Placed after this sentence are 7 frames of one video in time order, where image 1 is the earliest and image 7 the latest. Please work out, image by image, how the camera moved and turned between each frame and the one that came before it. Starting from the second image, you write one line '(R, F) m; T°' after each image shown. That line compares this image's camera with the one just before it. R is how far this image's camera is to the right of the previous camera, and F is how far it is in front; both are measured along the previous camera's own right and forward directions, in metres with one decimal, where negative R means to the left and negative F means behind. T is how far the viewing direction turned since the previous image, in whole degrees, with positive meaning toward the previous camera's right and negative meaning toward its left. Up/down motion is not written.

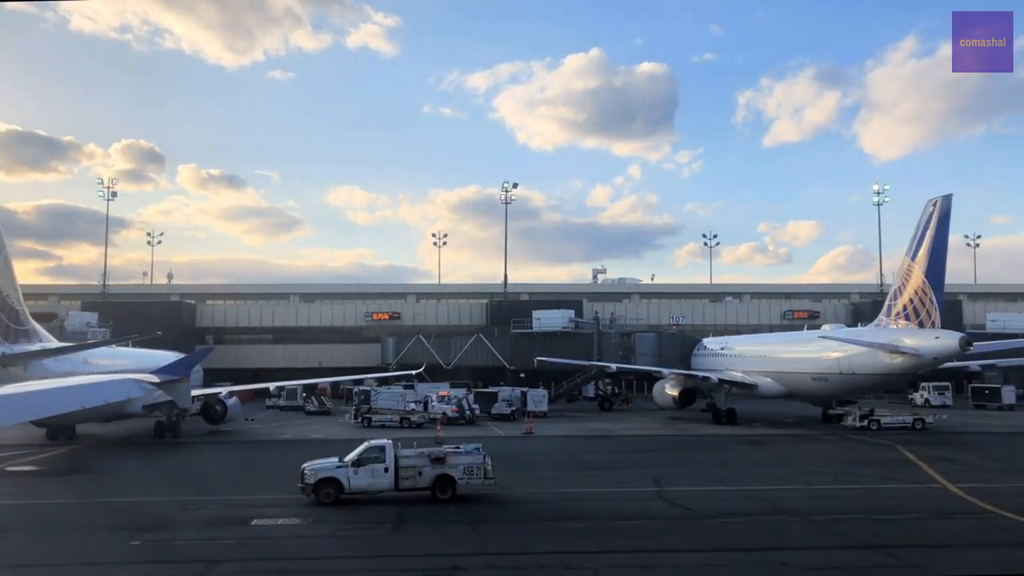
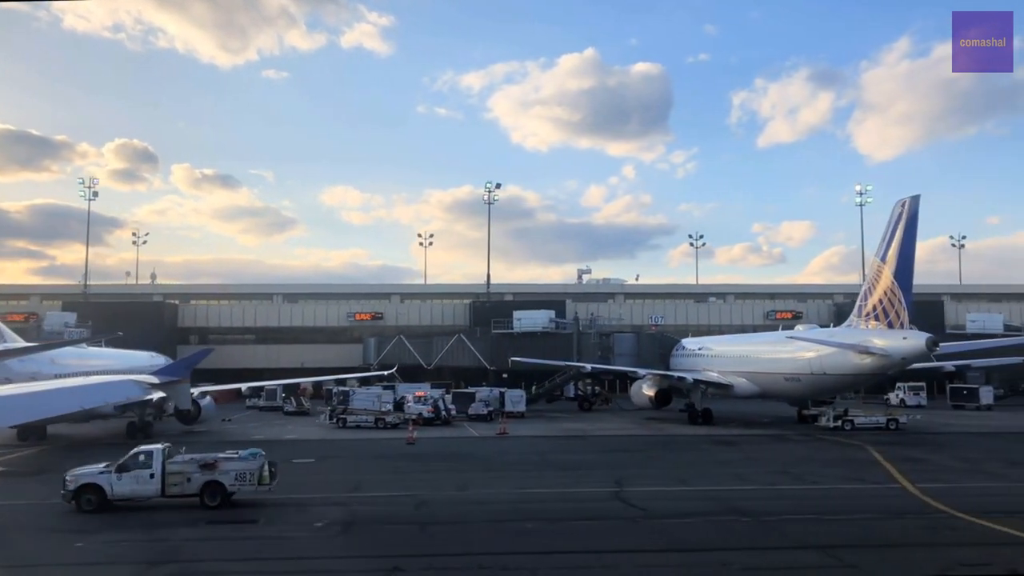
(+0.7, 0.0) m; 0°
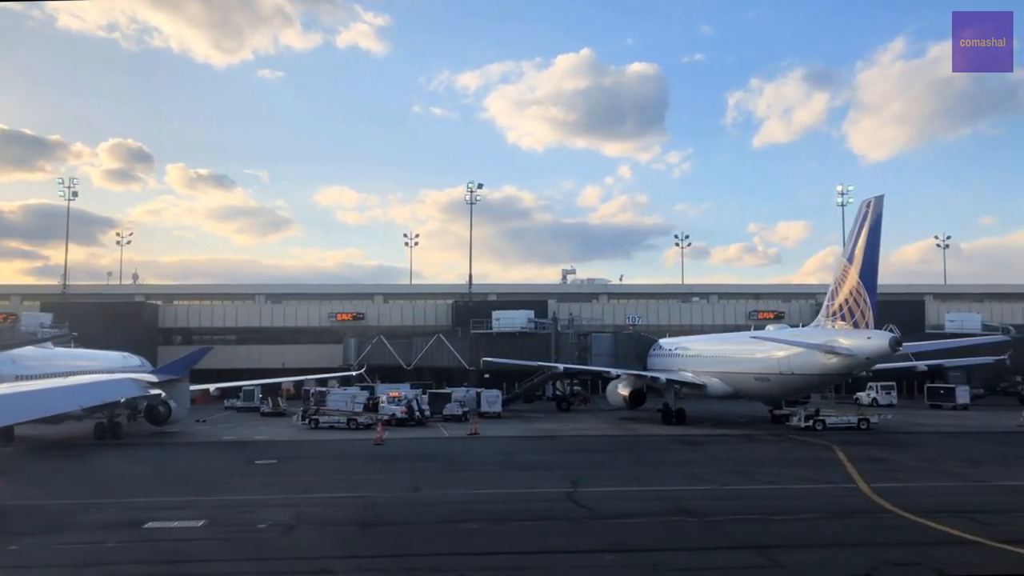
(+0.9, 0.0) m; 0°
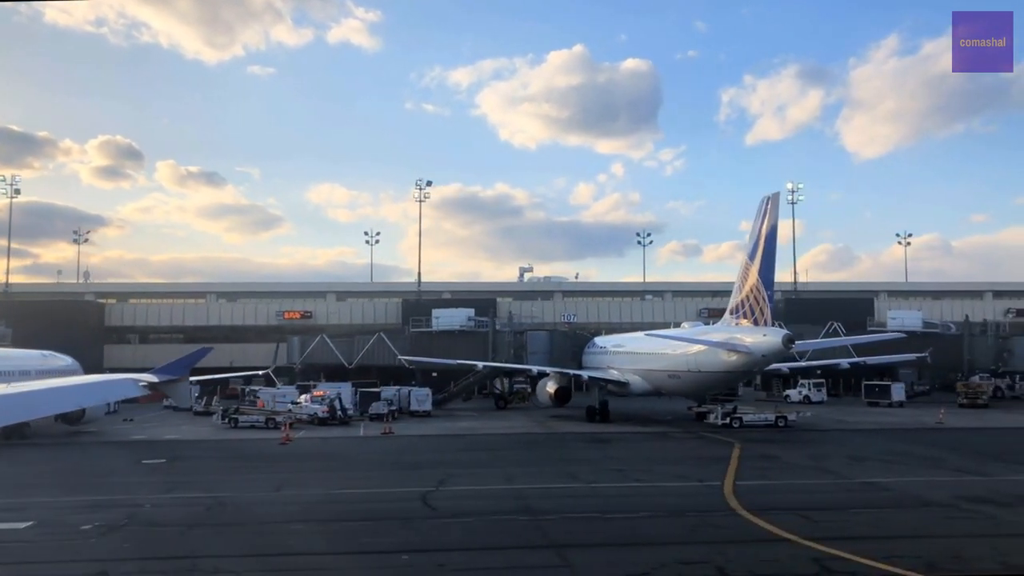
(+2.6, +0.1) m; +1°
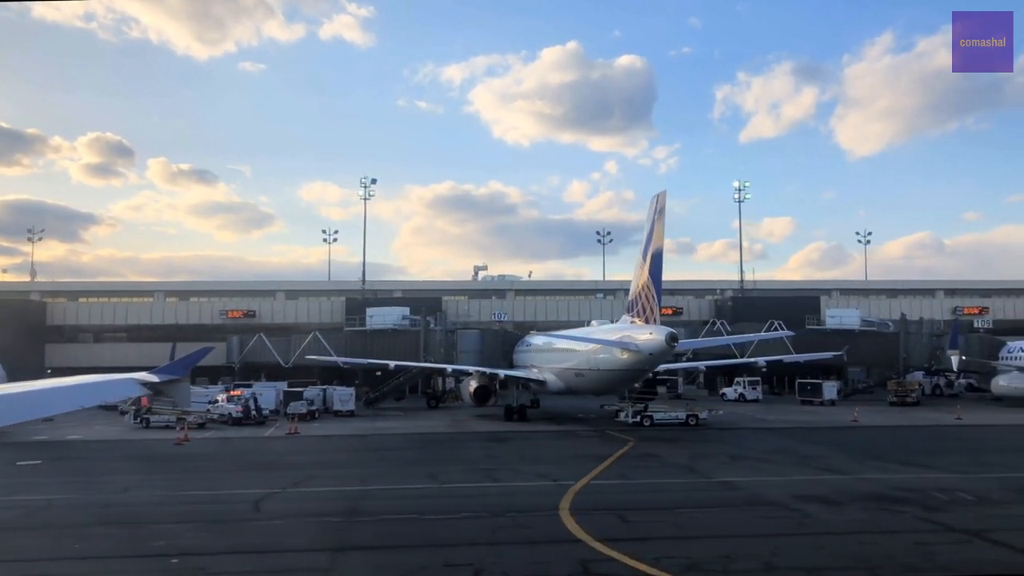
(+2.9, +0.1) m; +1°
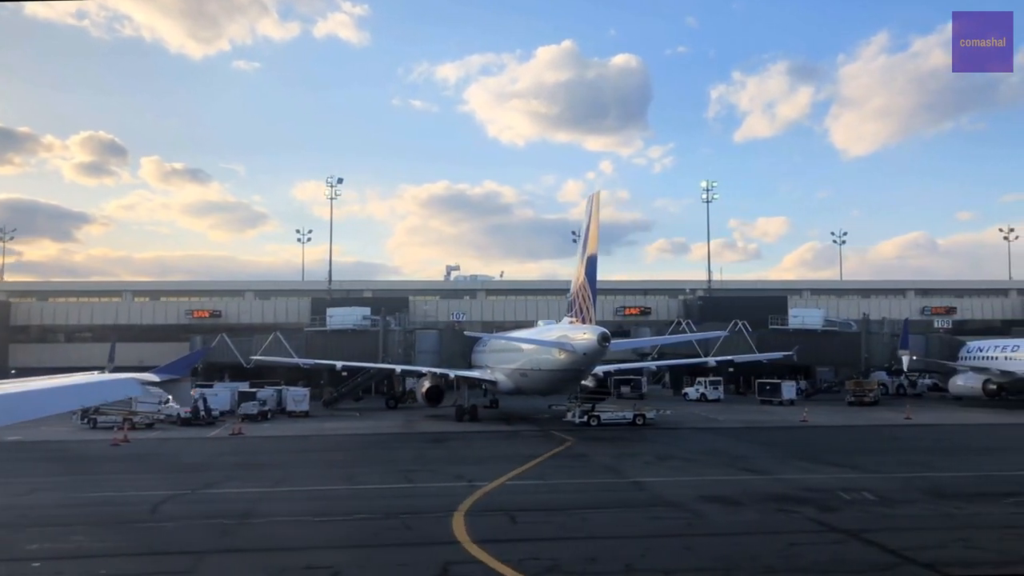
(+1.7, 0.0) m; +1°
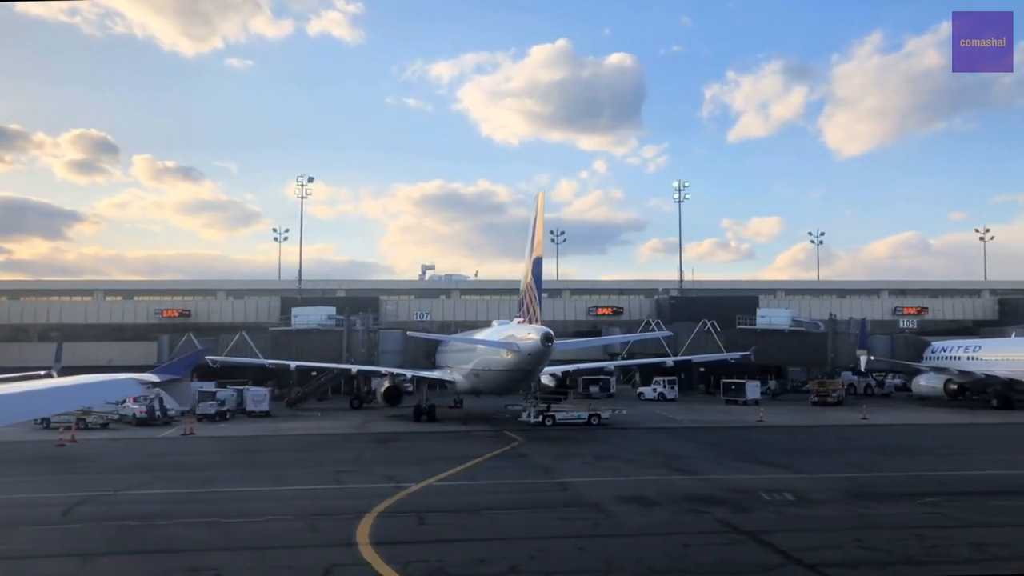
(+1.3, 0.0) m; +1°
